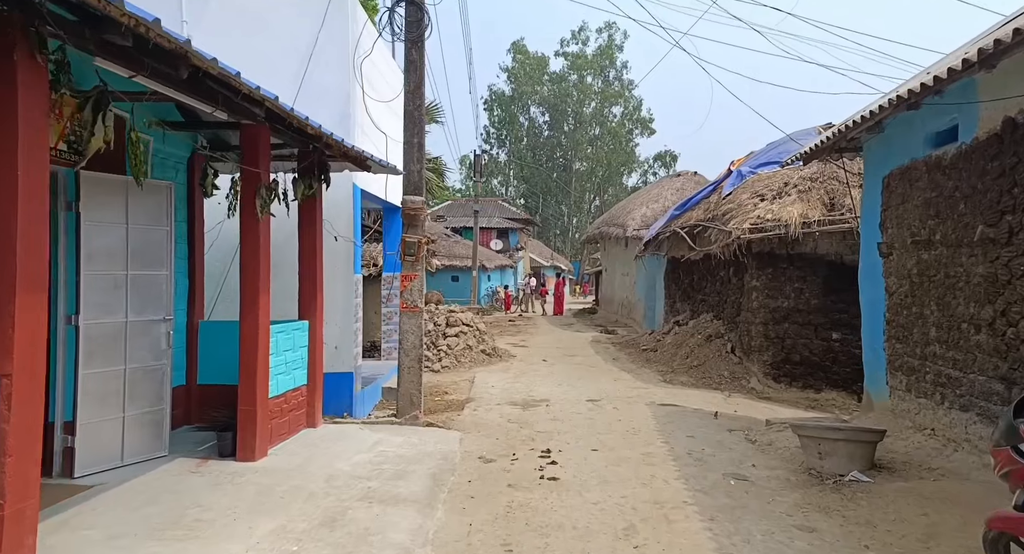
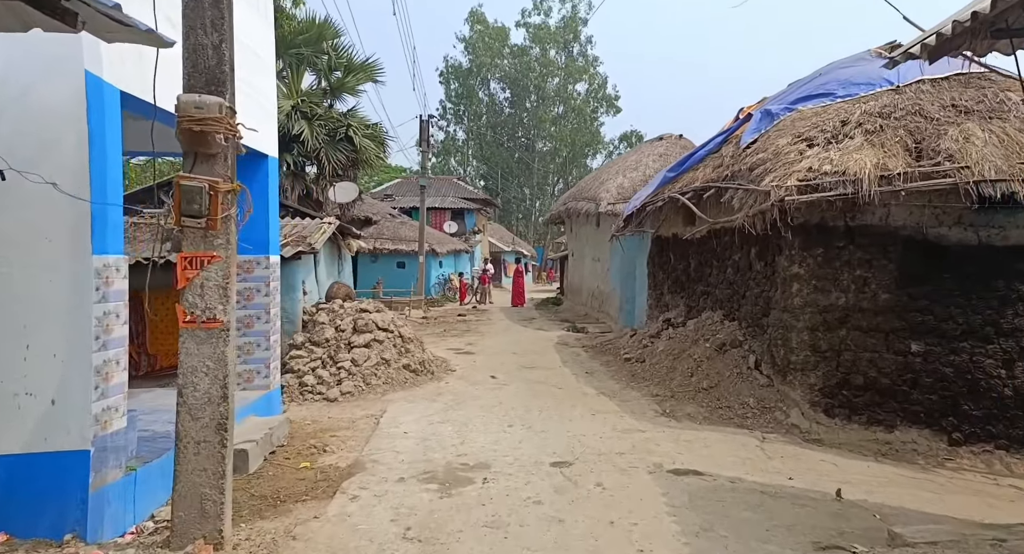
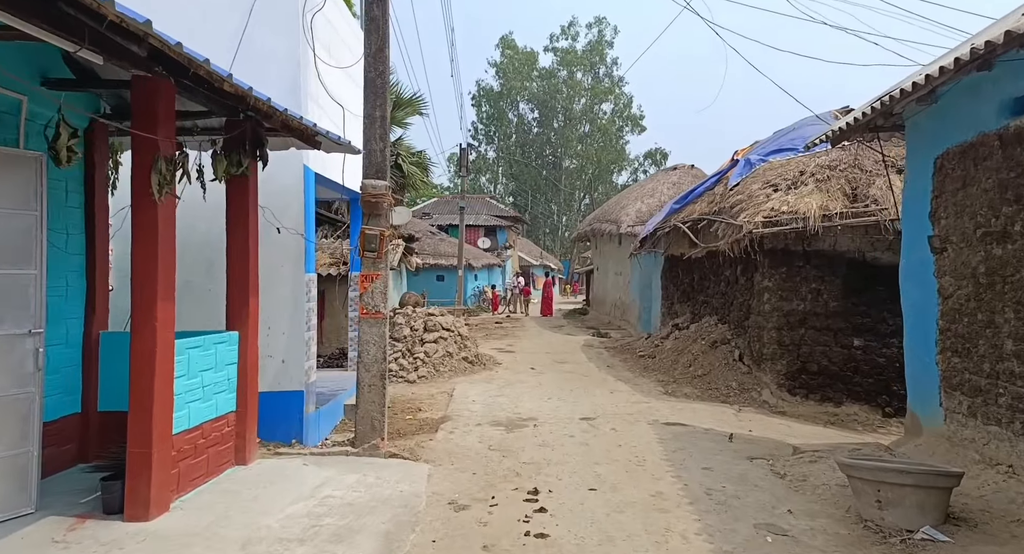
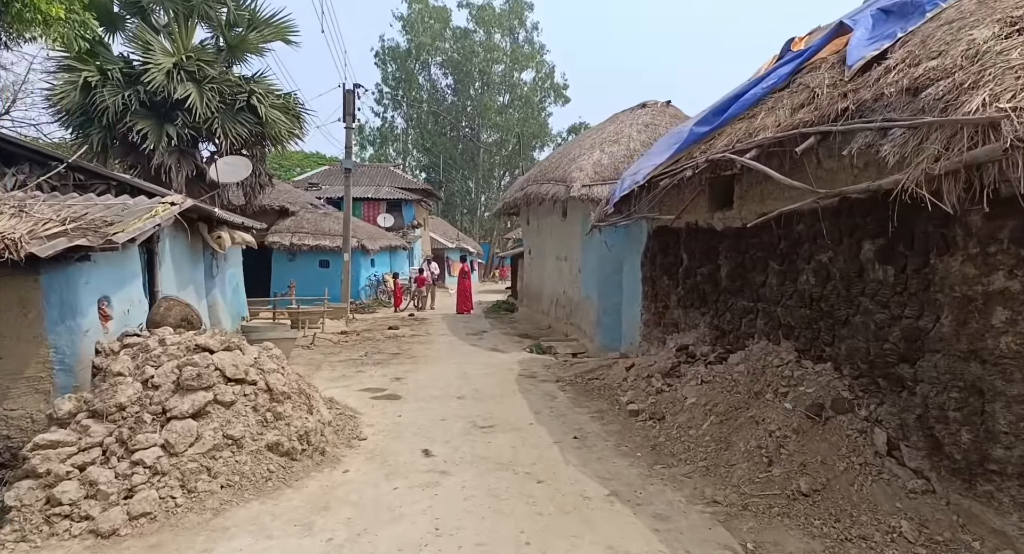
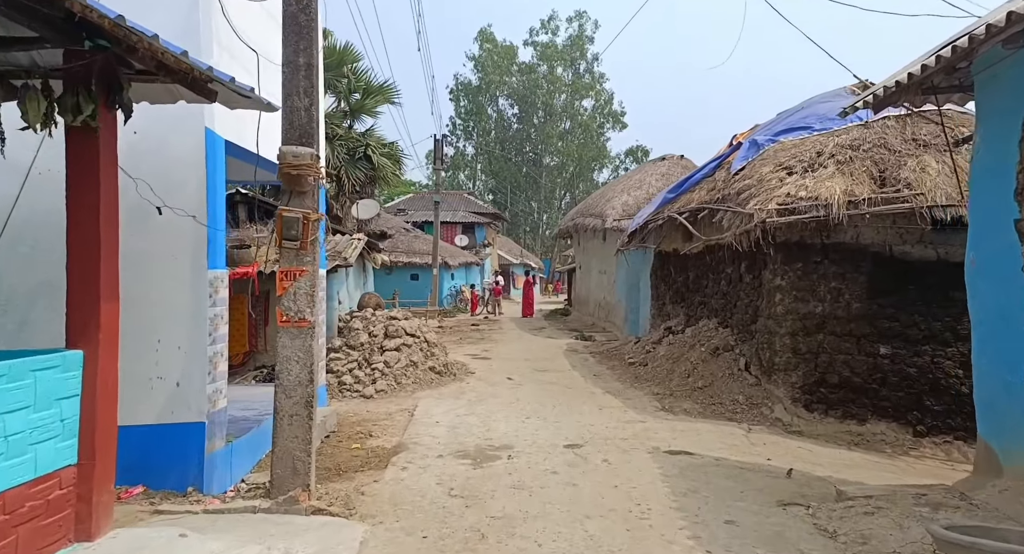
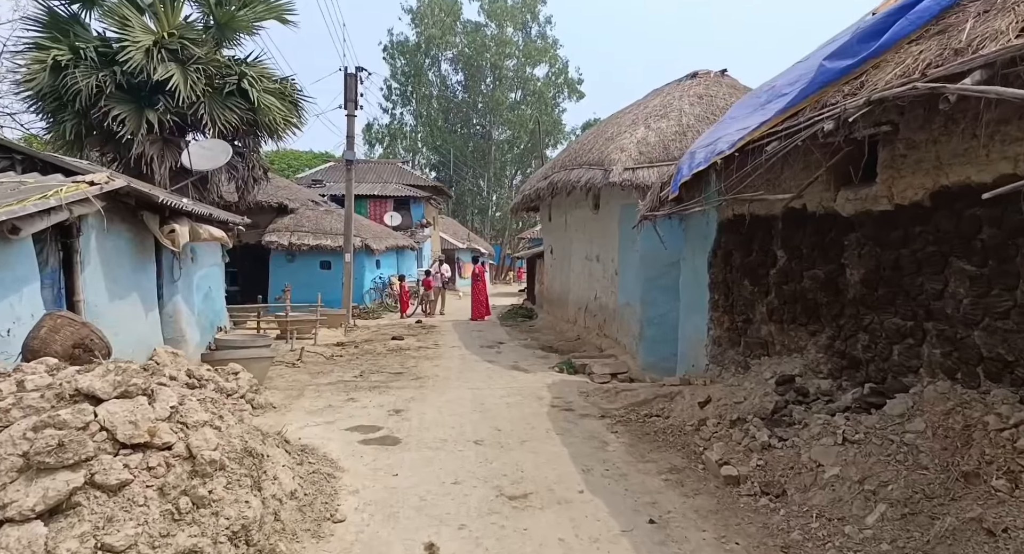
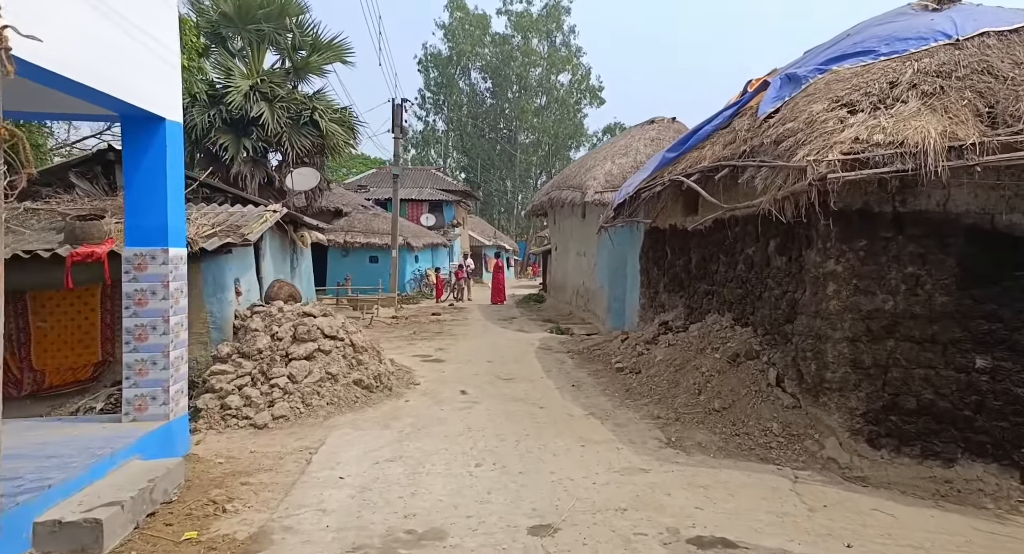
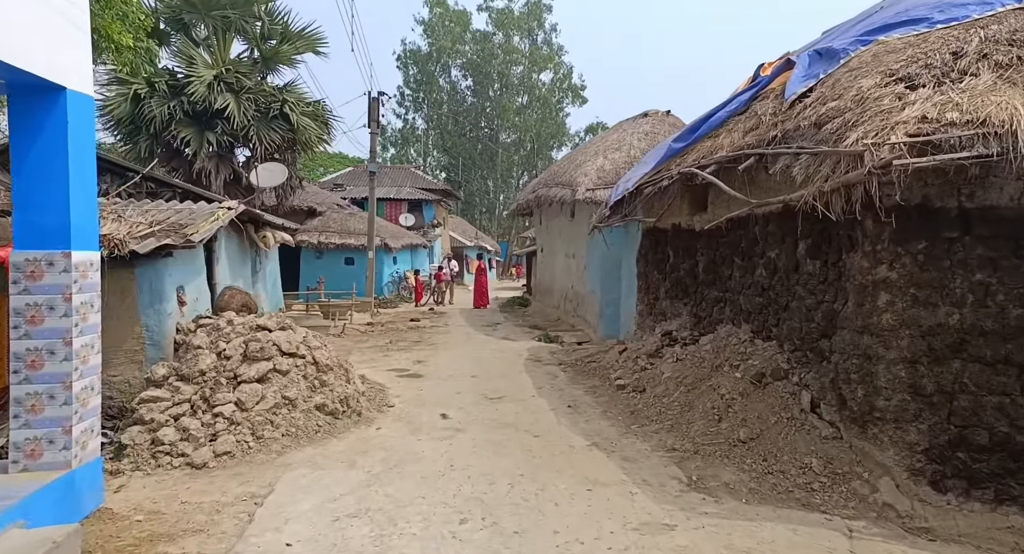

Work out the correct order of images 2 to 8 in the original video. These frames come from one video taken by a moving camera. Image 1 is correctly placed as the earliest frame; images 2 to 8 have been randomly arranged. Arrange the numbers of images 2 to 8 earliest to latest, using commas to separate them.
3, 5, 2, 7, 8, 4, 6
